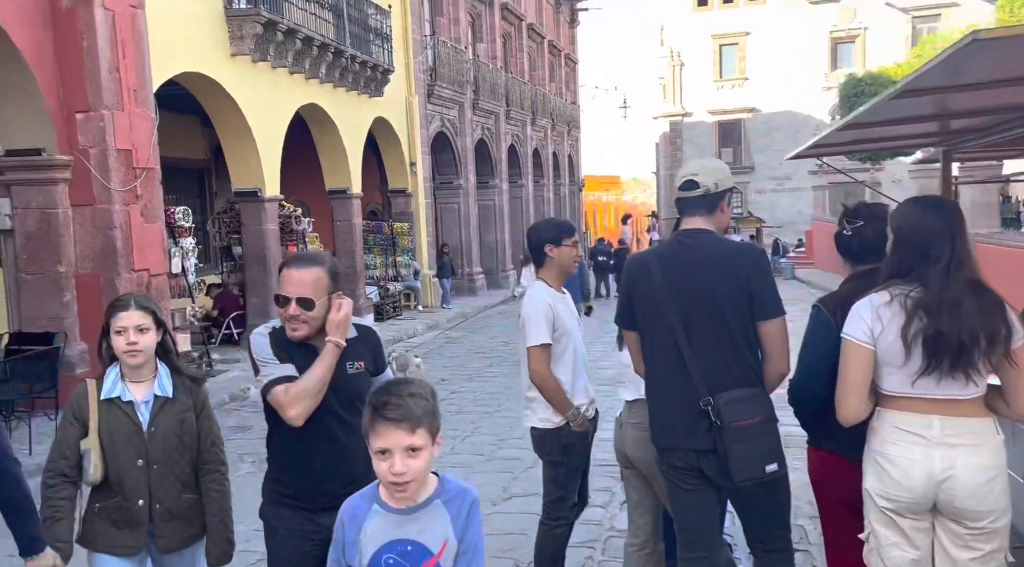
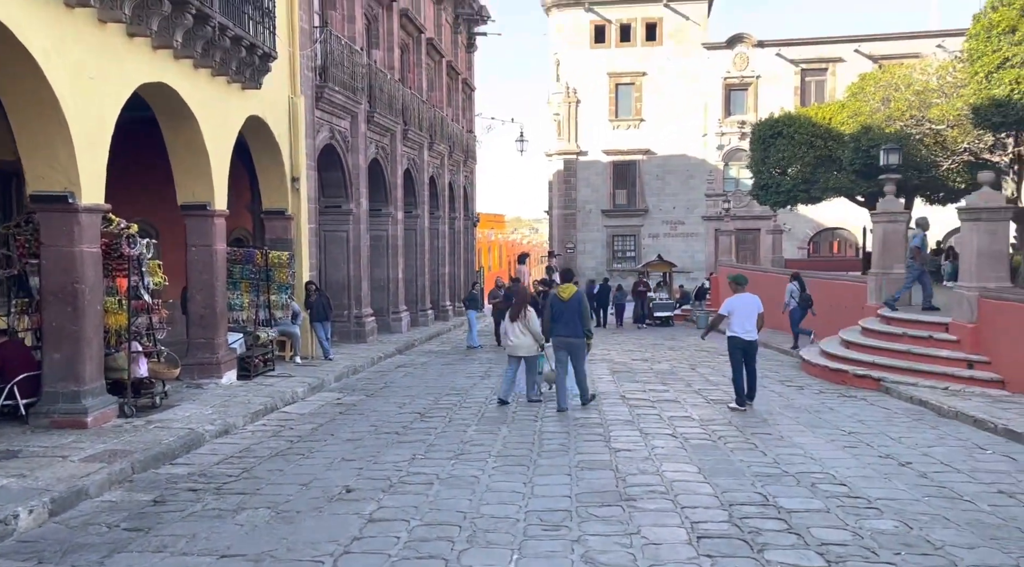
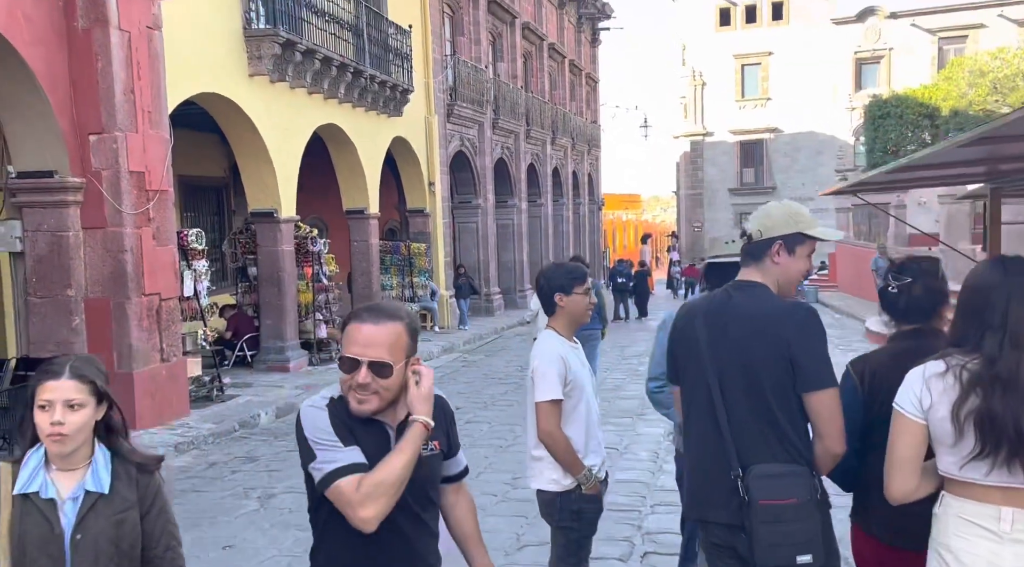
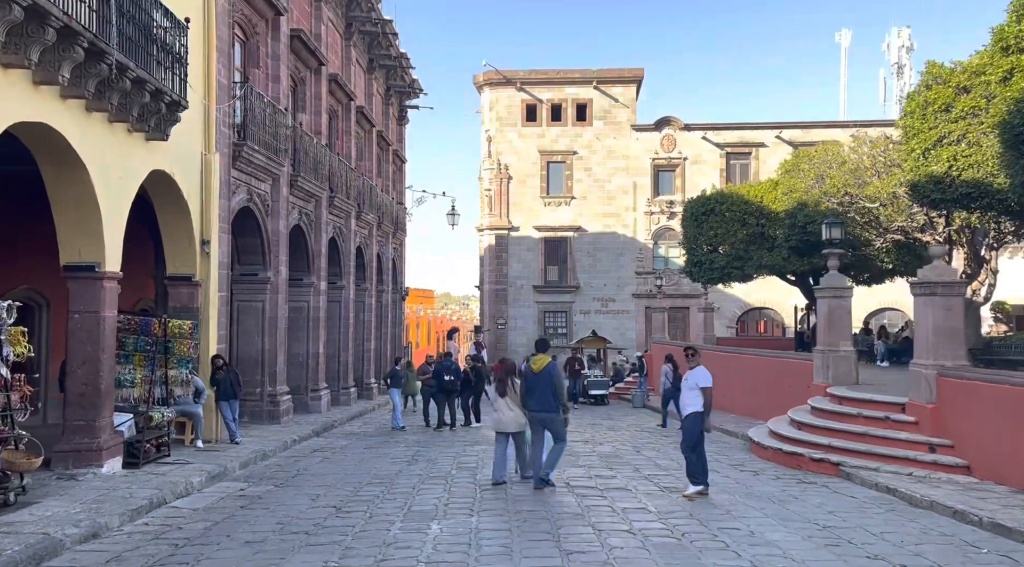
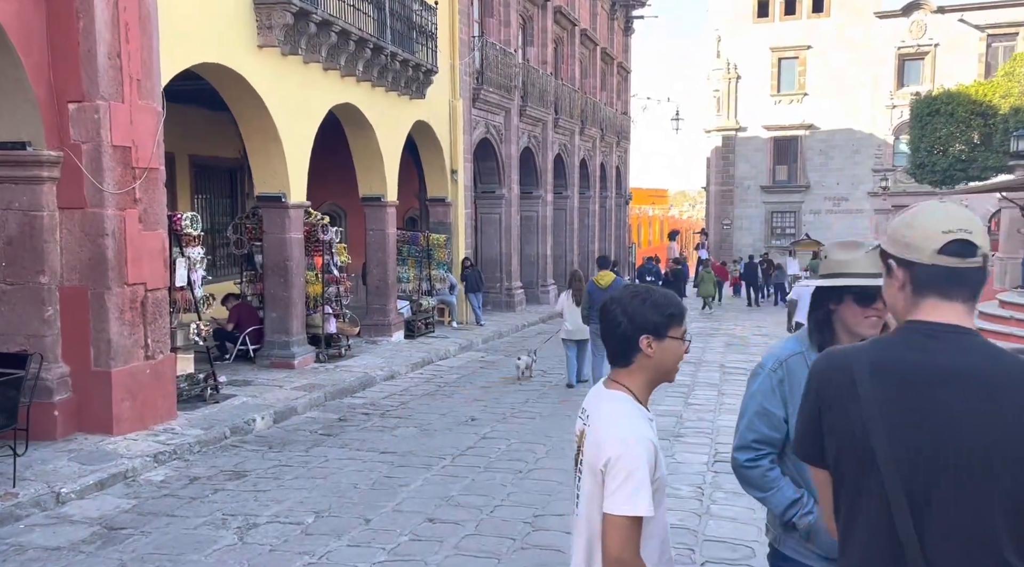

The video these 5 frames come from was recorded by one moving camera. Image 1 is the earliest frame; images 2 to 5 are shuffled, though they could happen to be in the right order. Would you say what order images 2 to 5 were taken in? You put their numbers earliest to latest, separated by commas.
3, 5, 2, 4
